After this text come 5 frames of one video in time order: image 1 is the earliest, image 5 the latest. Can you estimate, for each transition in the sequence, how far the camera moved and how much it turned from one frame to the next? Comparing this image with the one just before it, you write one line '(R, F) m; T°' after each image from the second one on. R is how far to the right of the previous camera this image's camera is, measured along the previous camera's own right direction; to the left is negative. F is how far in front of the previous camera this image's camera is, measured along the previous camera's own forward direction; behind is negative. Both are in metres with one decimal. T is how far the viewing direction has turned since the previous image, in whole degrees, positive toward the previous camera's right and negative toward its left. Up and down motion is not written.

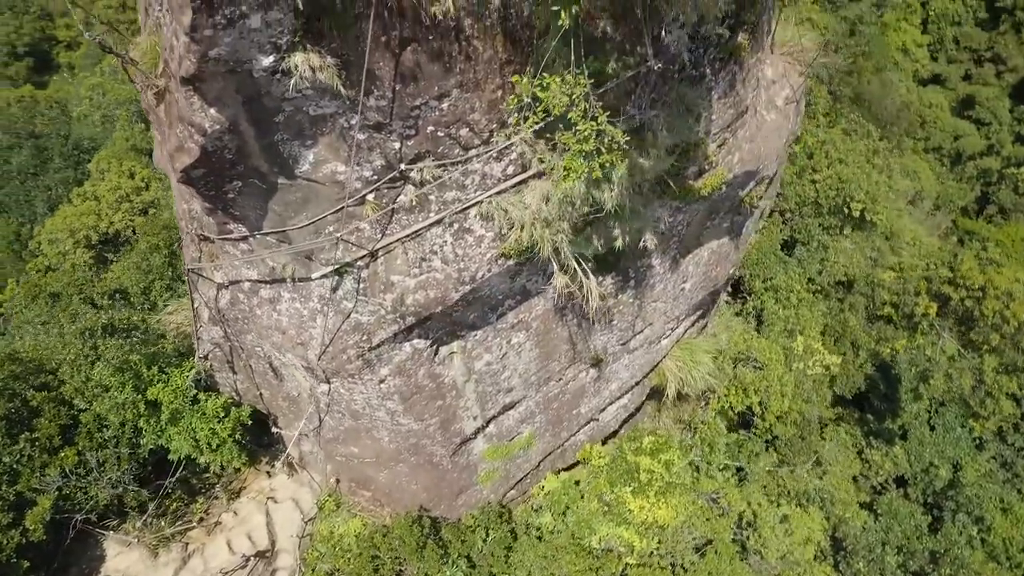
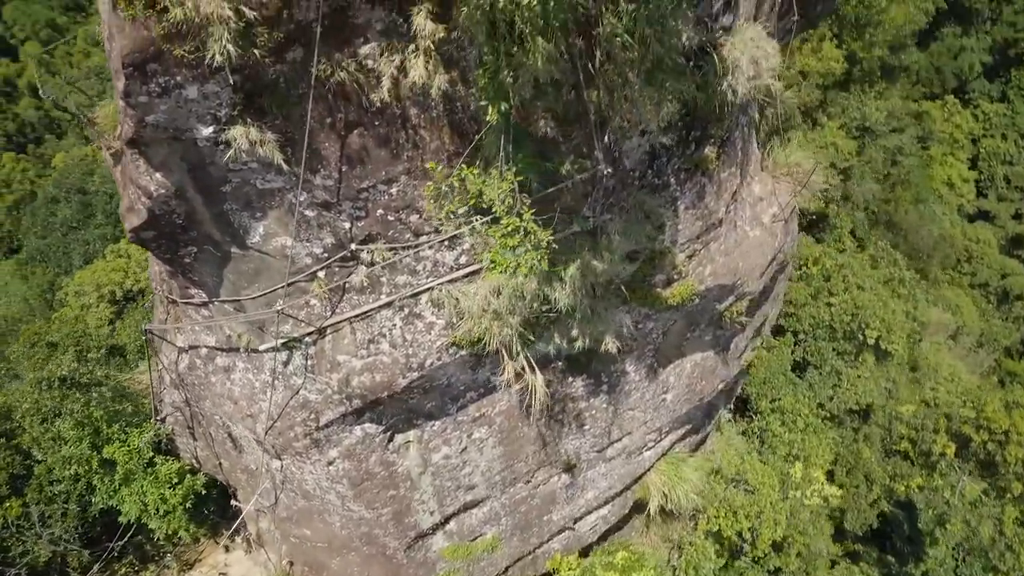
(+0.7, +0.1) m; -3°
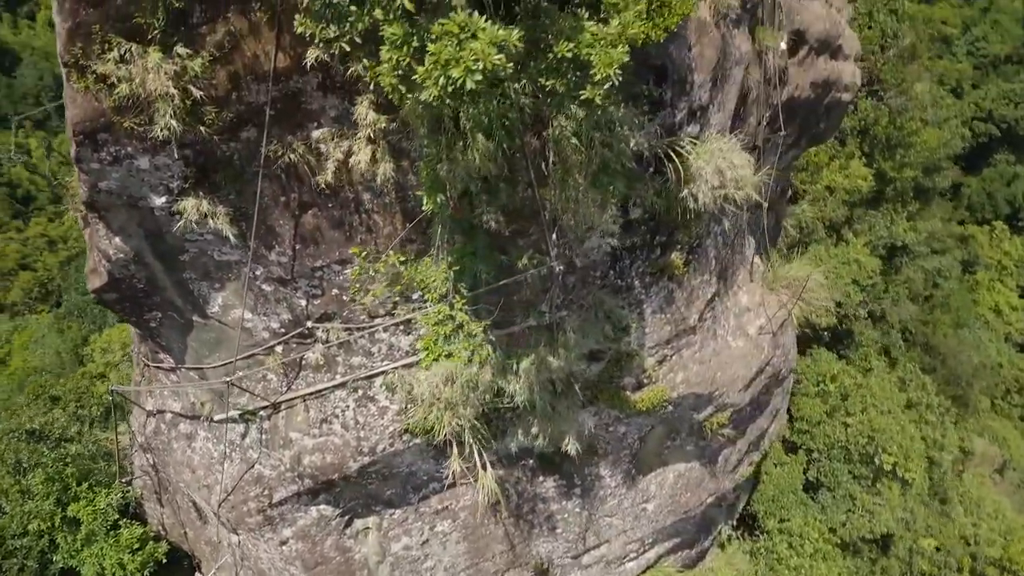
(+0.6, +0.1) m; -3°
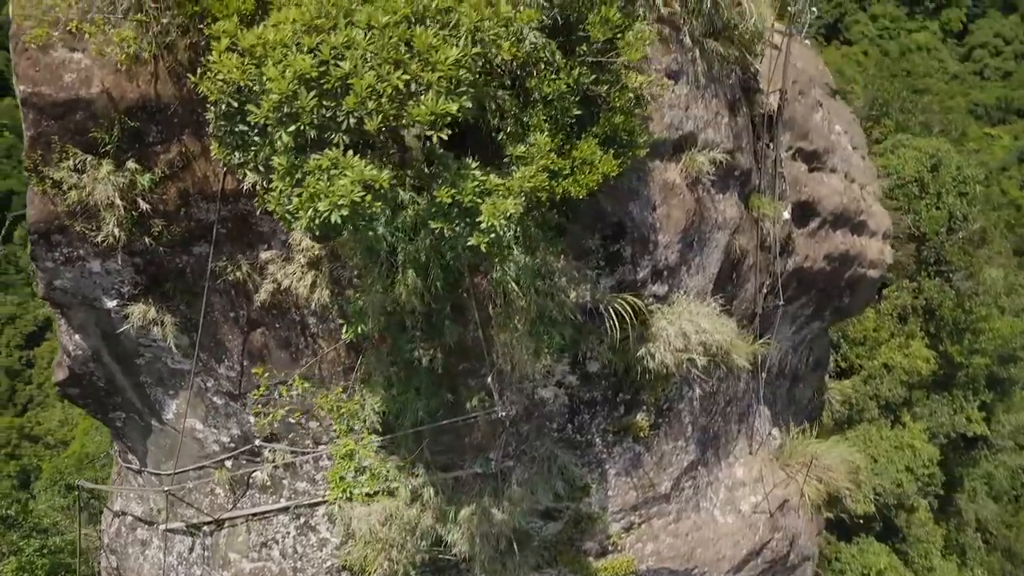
(+0.9, +0.1) m; -6°
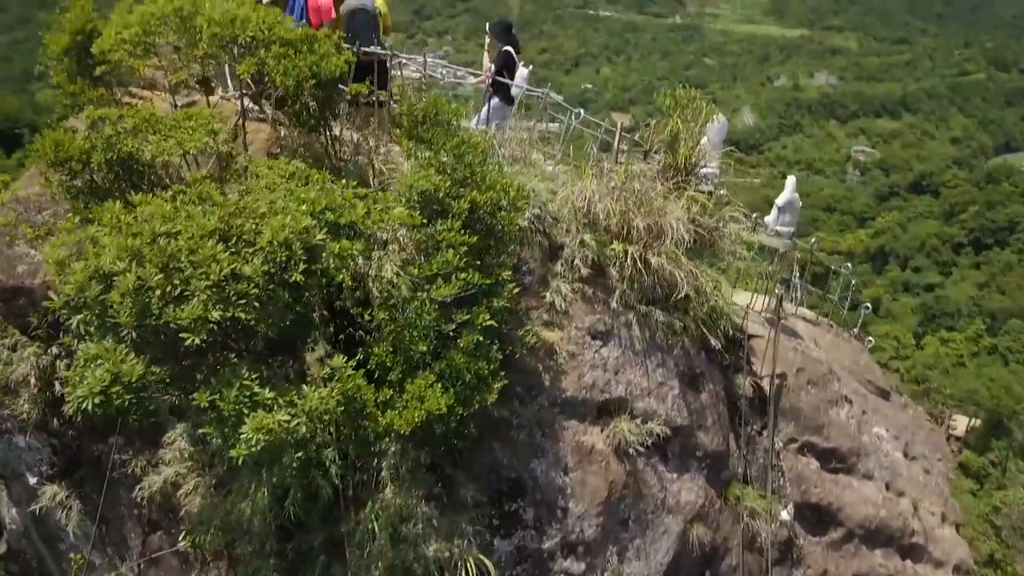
(+1.7, +0.3) m; -15°
